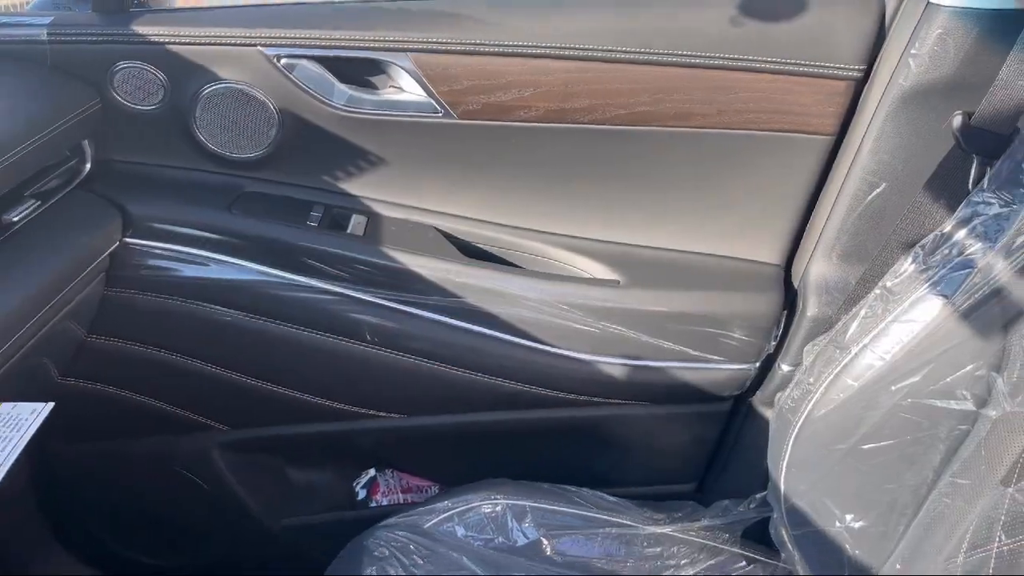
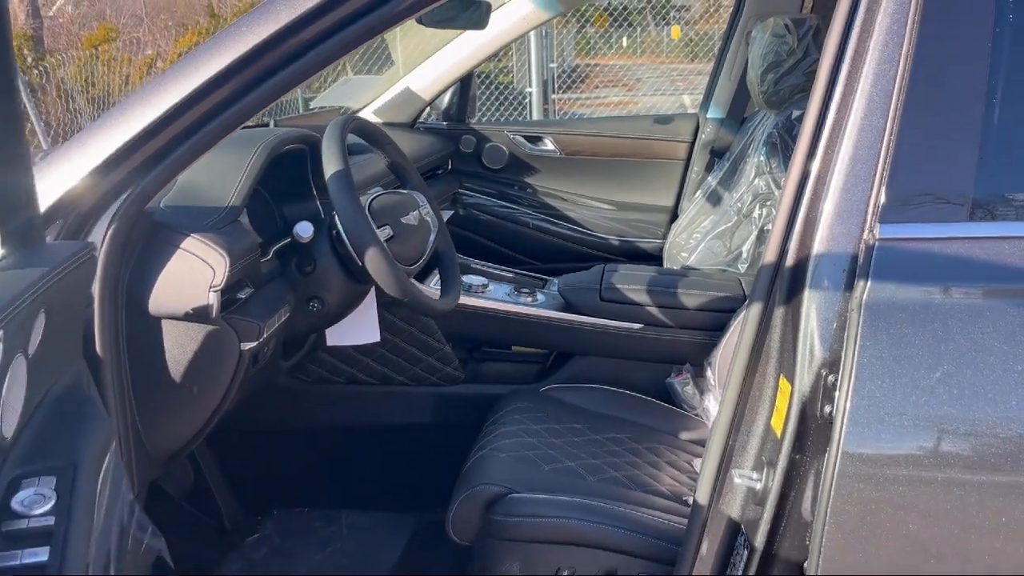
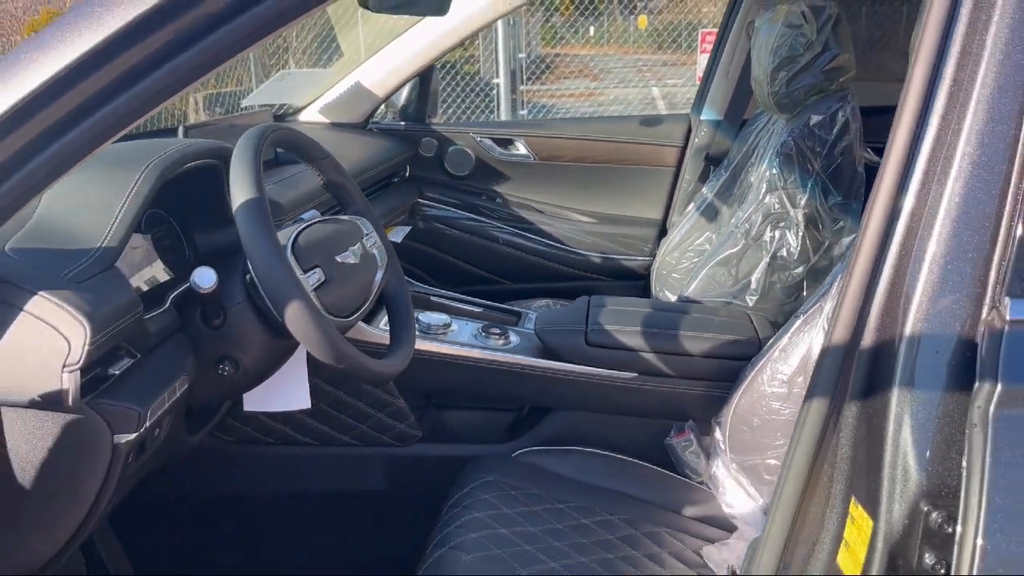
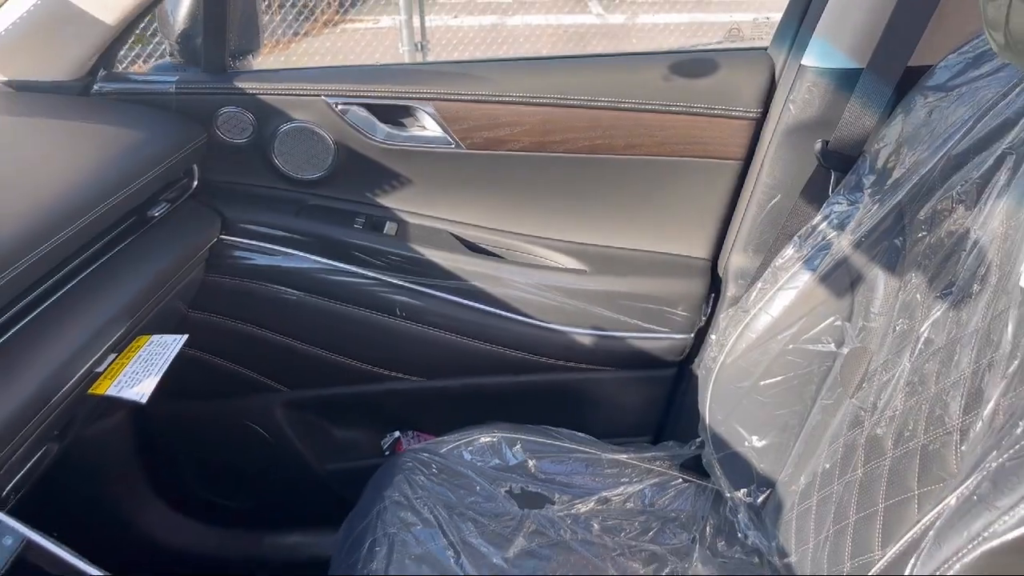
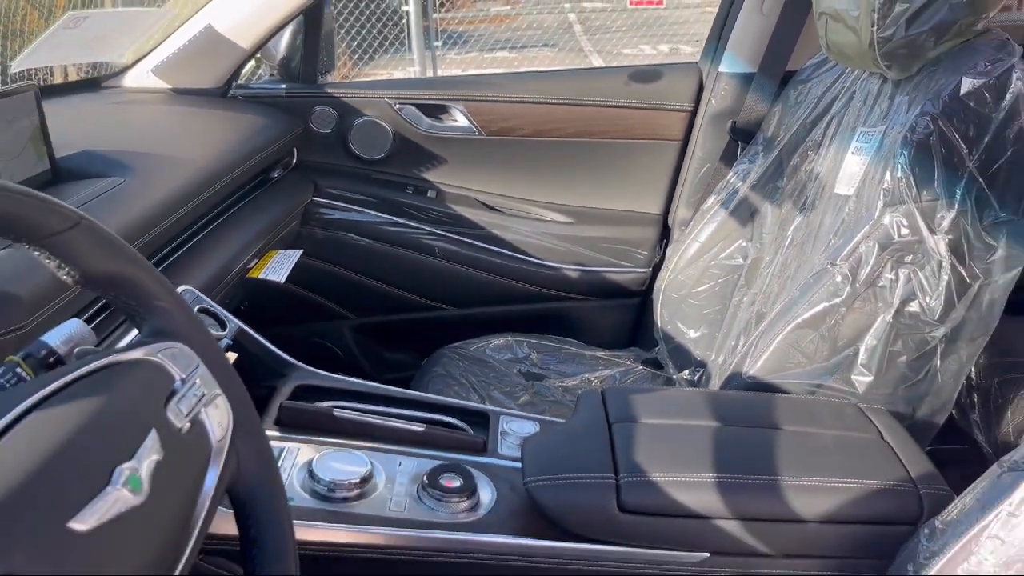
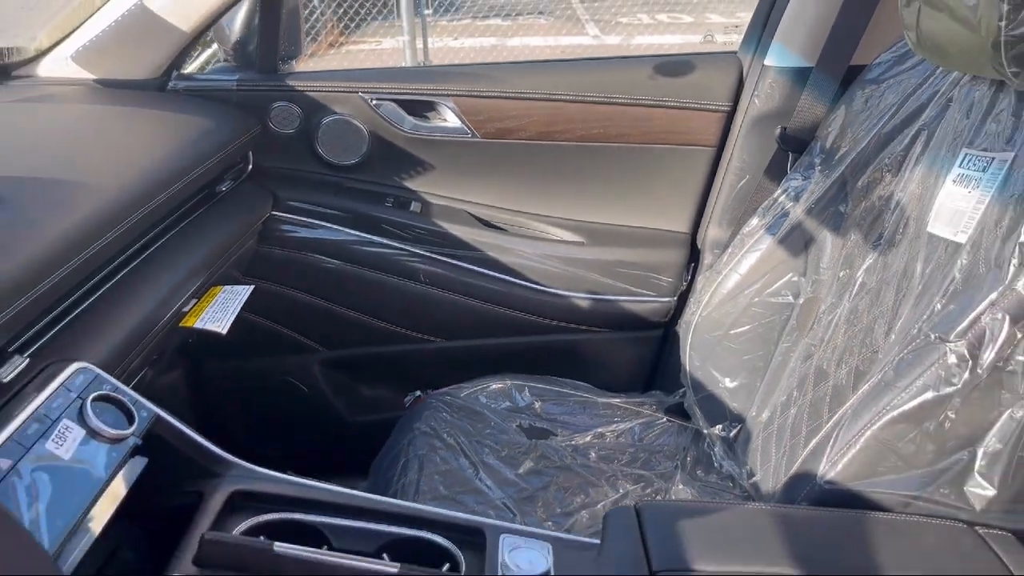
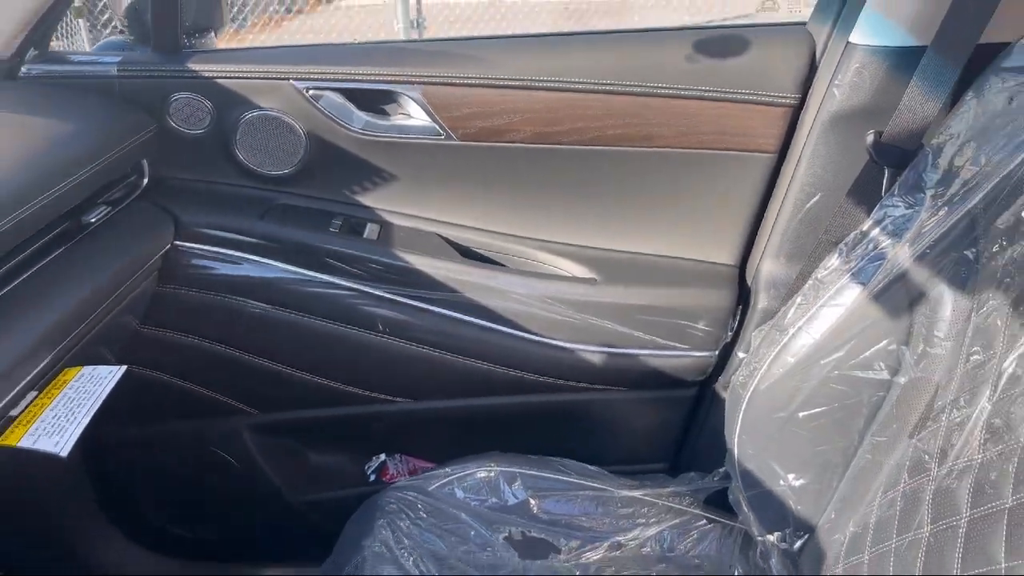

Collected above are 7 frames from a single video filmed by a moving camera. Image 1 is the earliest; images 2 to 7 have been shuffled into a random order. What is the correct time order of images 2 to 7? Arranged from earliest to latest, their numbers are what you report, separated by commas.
7, 4, 6, 5, 3, 2
